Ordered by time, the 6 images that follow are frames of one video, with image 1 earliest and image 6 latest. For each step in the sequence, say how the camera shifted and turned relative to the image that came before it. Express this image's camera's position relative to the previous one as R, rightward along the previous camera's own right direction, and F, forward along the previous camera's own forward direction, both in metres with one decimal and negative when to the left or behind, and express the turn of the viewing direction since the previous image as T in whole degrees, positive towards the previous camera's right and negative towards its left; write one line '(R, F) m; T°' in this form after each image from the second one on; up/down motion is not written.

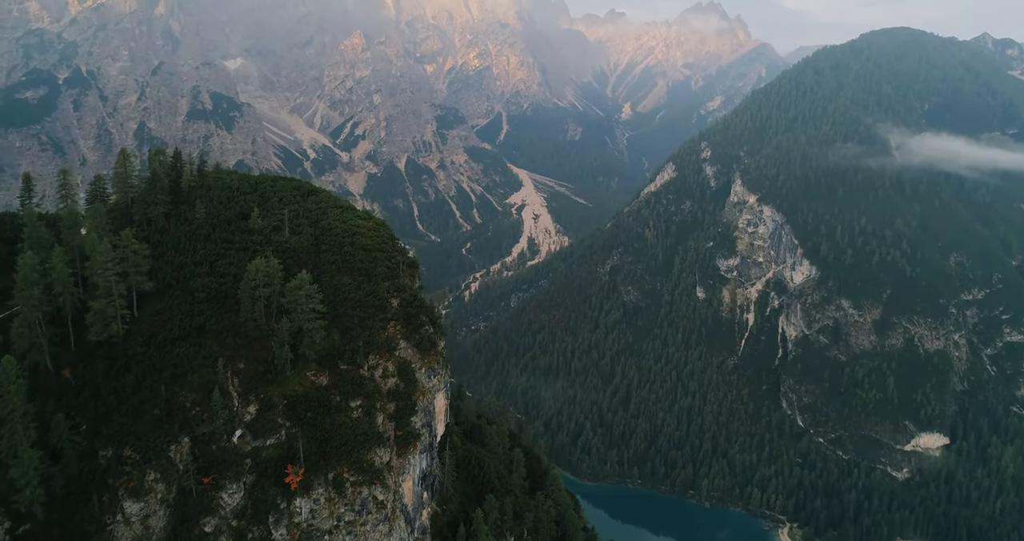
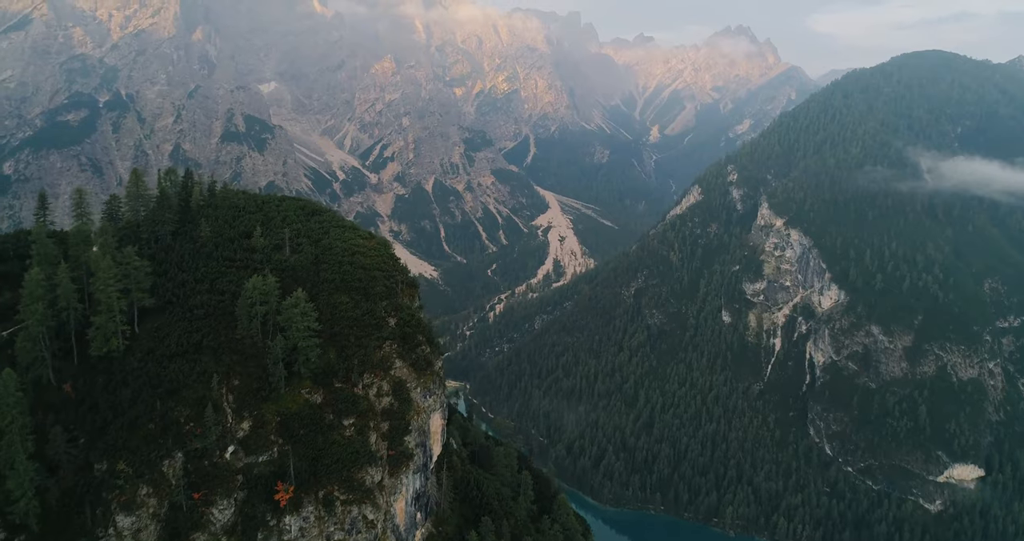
(+0.8, 0.0) m; -2°
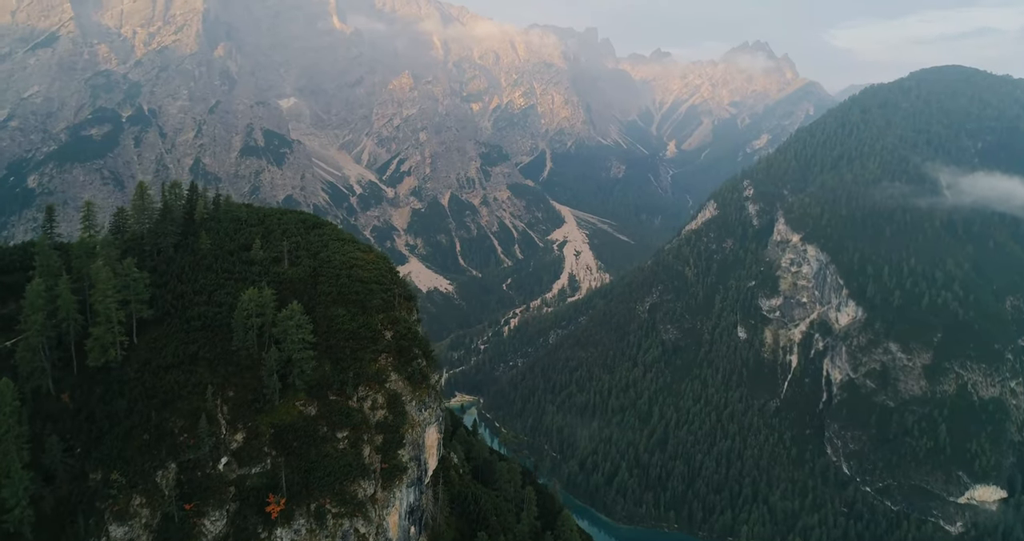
(+0.5, 0.0) m; -1°
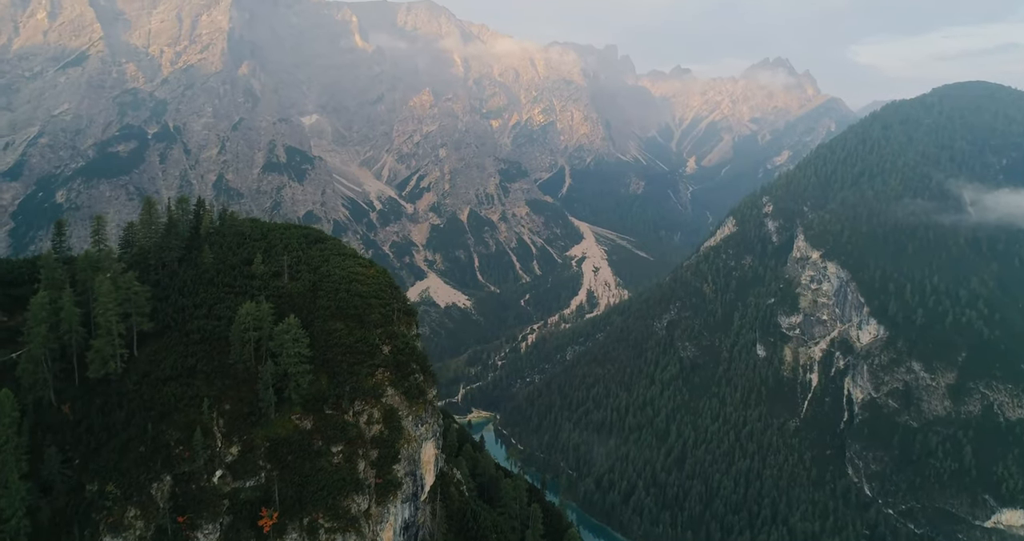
(+0.6, 0.0) m; -1°
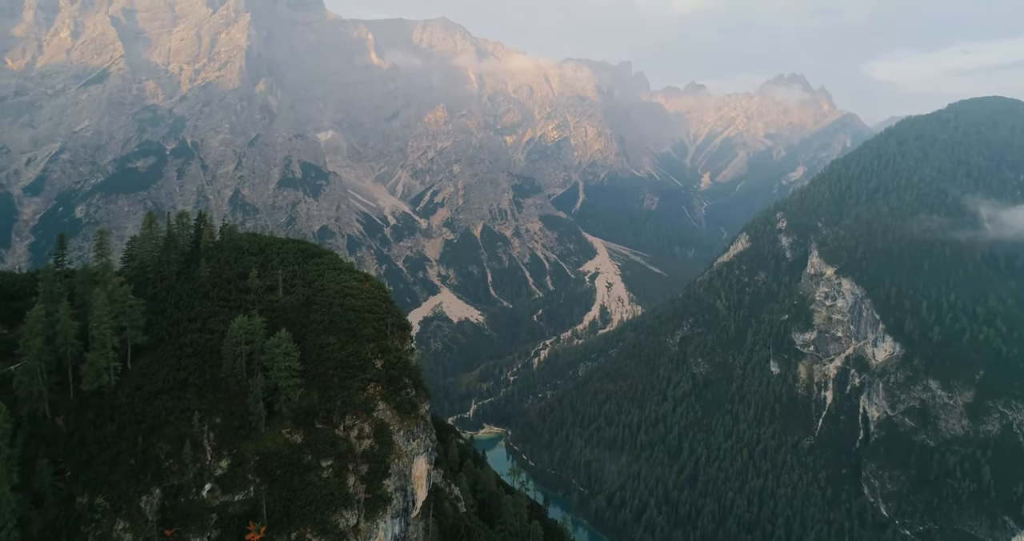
(+0.6, -0.1) m; -1°
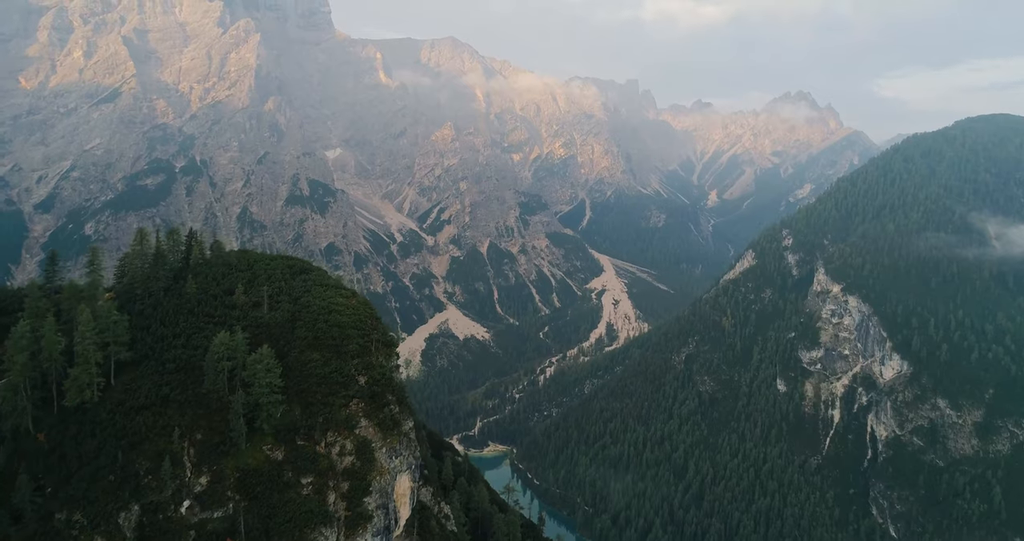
(+0.7, -0.1) m; 0°
